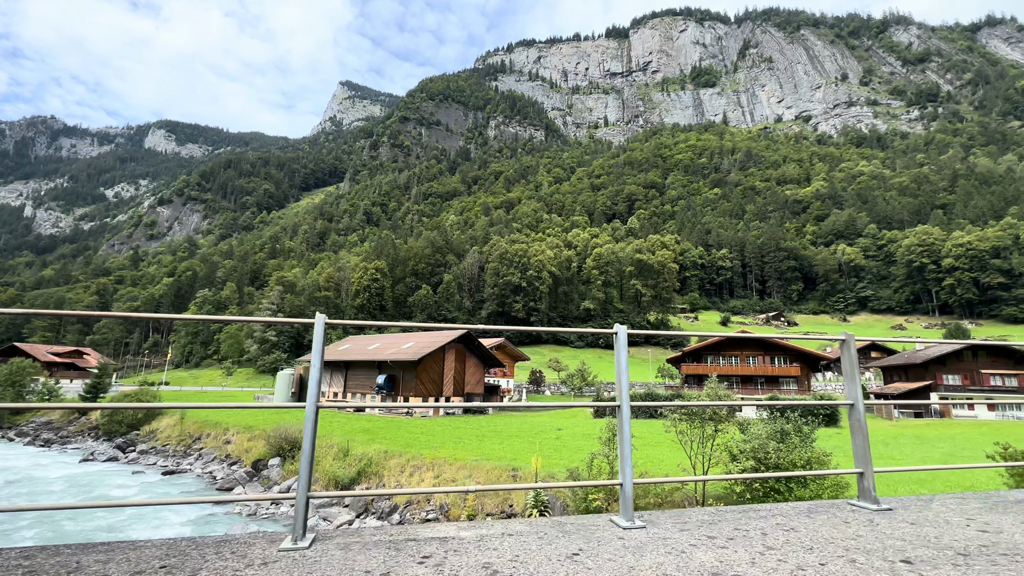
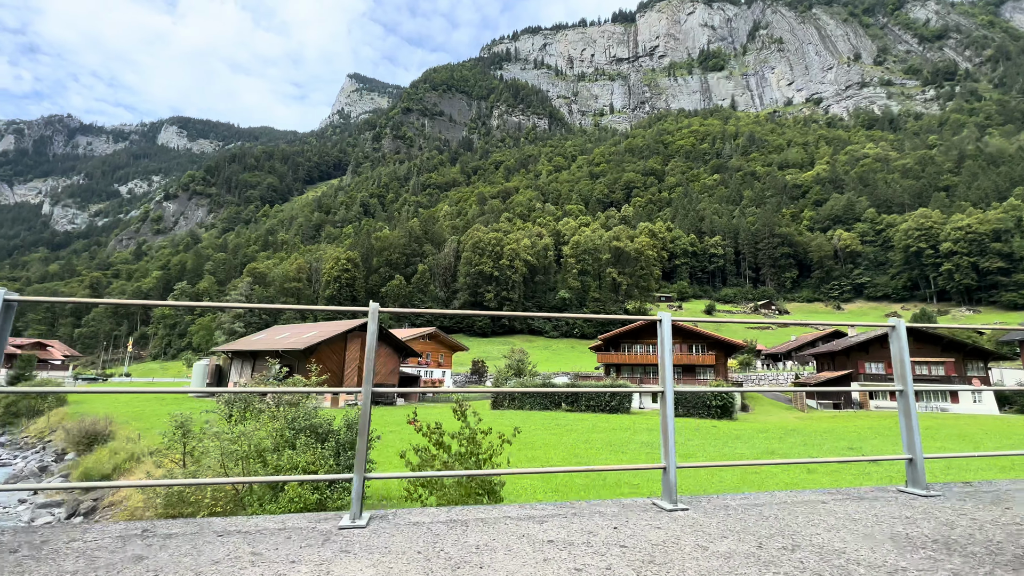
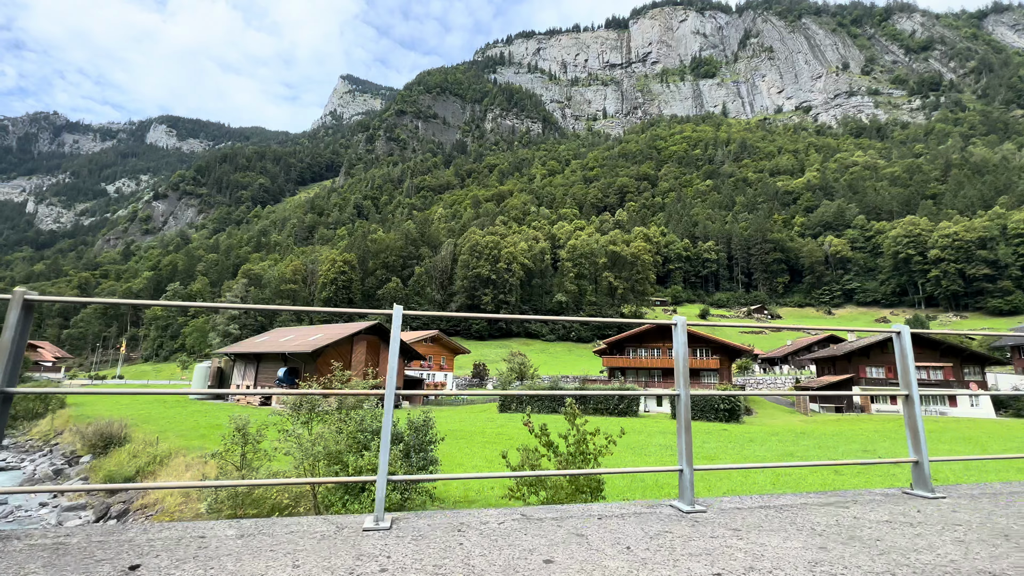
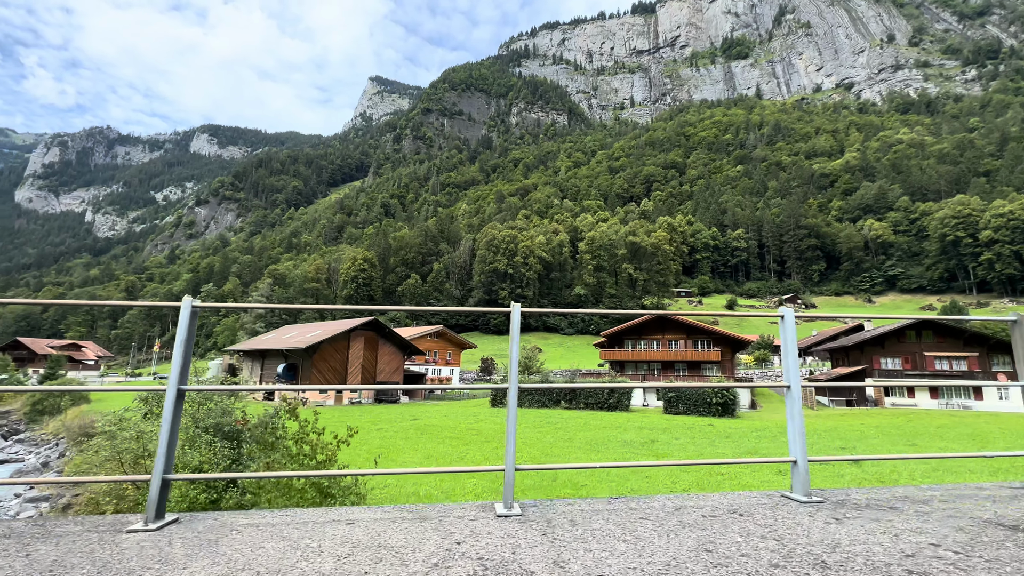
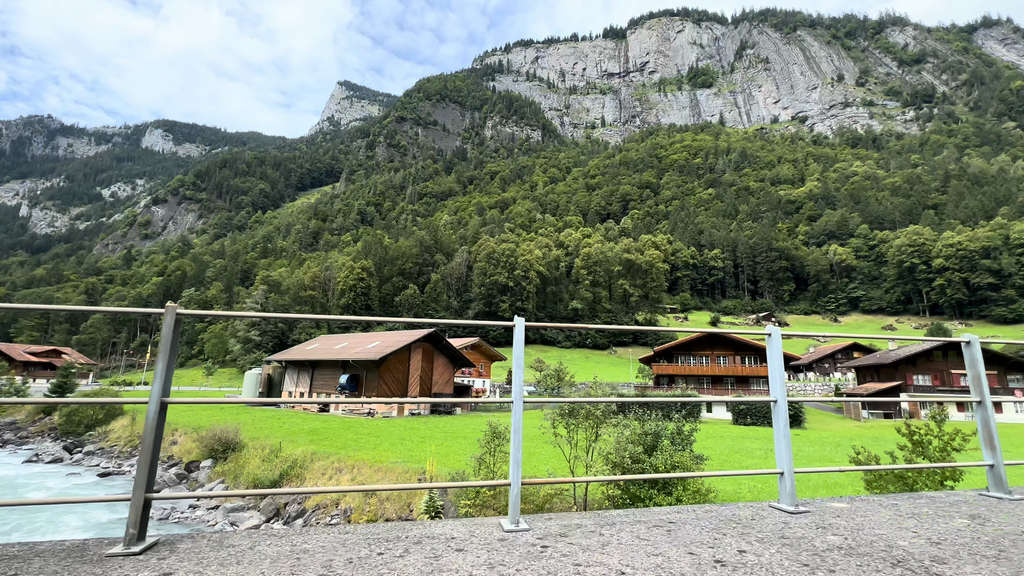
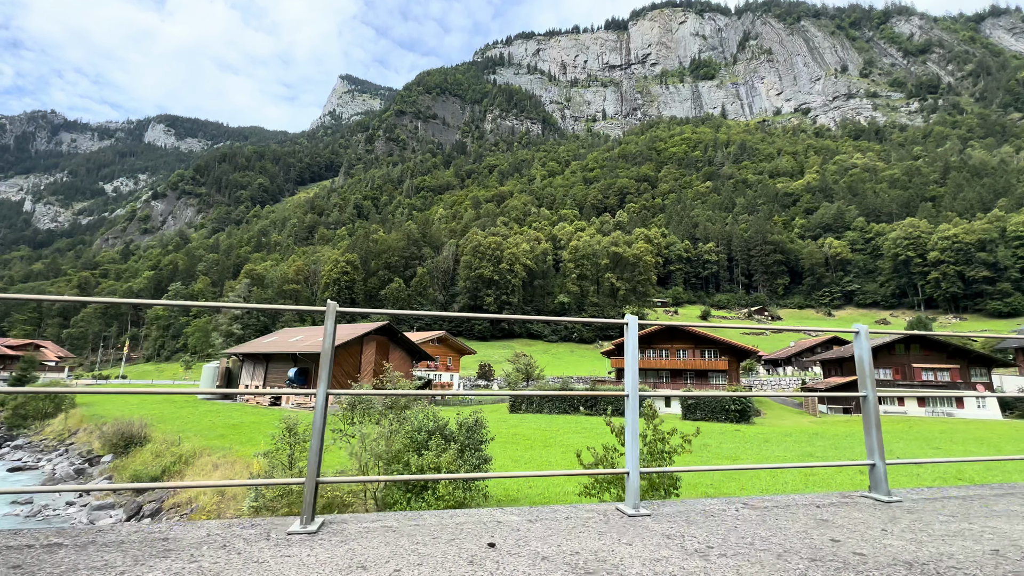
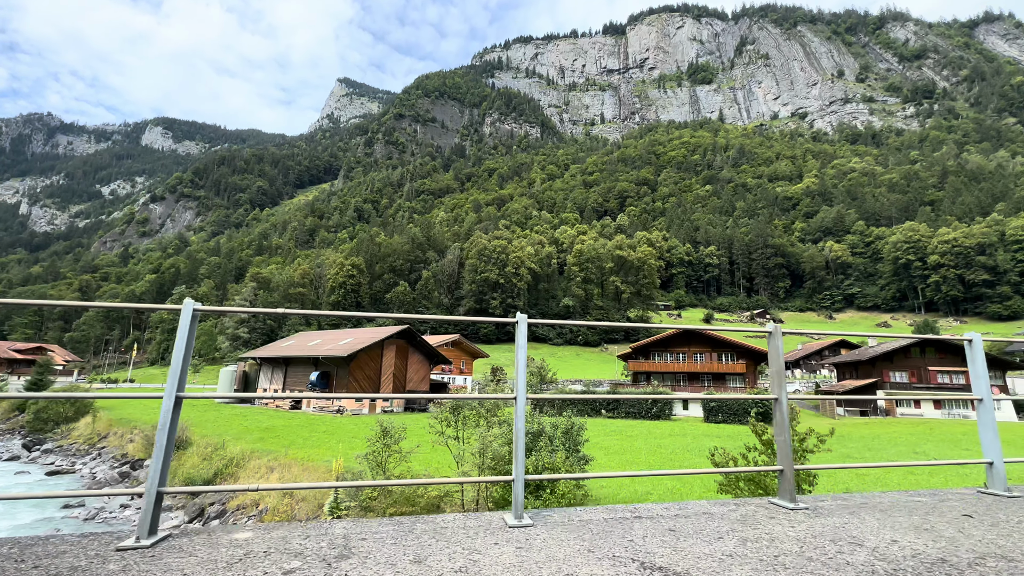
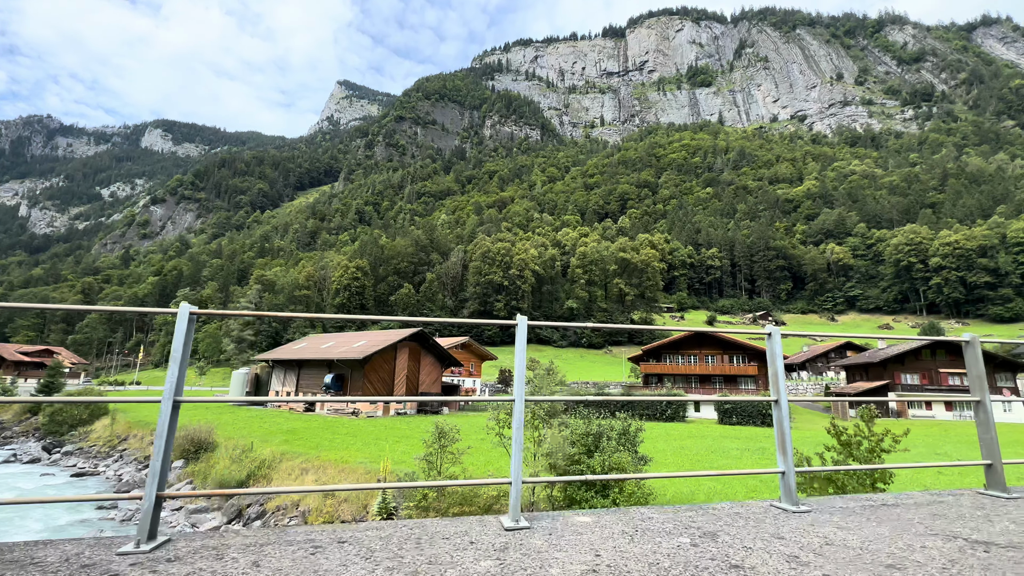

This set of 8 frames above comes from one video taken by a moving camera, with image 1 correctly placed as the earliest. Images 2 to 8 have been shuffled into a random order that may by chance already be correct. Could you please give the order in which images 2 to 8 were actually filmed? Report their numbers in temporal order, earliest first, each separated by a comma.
5, 8, 7, 6, 3, 2, 4
